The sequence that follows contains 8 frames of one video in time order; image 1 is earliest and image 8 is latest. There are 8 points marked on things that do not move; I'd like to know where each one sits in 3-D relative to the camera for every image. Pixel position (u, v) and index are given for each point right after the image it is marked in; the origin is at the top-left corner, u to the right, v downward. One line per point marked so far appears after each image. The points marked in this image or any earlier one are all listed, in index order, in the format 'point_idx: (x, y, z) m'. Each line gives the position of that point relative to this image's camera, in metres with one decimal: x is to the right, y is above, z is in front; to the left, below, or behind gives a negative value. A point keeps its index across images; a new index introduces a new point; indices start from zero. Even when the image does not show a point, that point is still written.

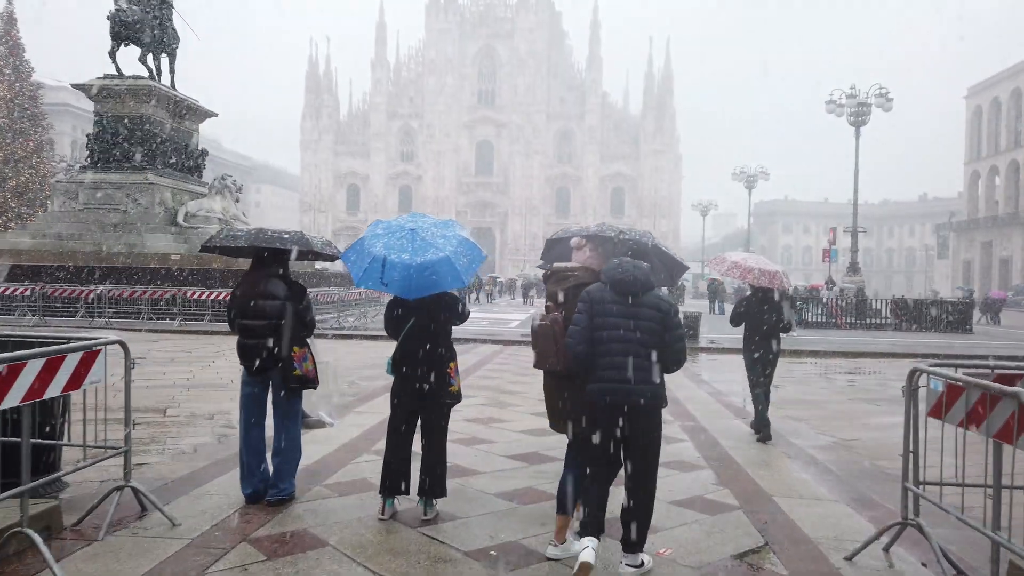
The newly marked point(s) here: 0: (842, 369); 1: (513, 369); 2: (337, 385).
0: (+6.3, -1.5, +14.3) m
1: (0.0, -1.3, +12.4) m
2: (-2.2, -1.2, +9.6) m
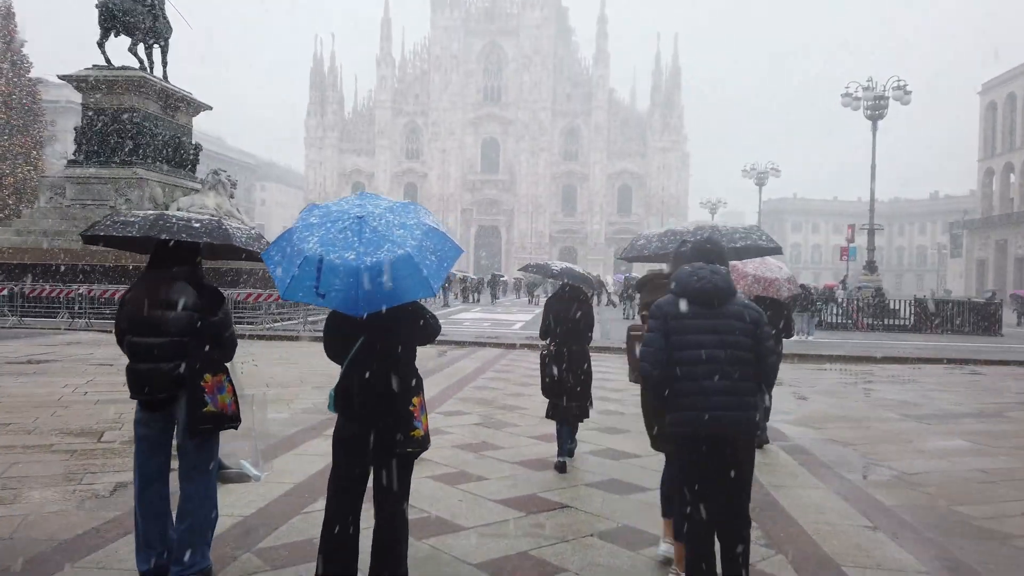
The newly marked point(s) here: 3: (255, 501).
0: (+6.3, -1.5, +13.1) m
1: (0.0, -1.3, +11.2) m
2: (-2.2, -1.3, +8.5) m
3: (-1.5, -1.3, +4.4) m
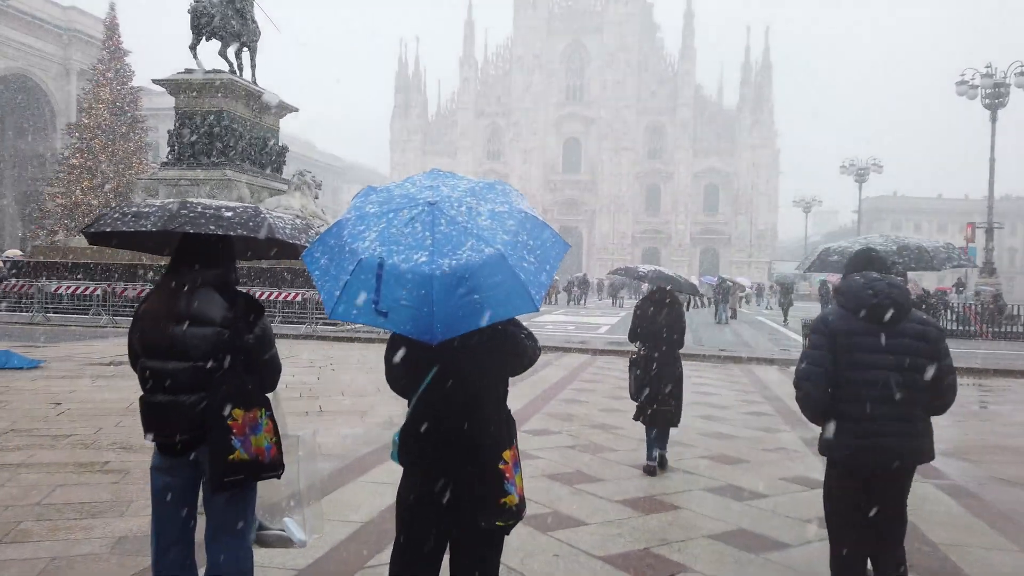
0: (+7.8, -1.6, +11.5) m
1: (+1.2, -1.4, +10.3) m
2: (-1.3, -1.3, +7.9) m
3: (-1.0, -1.3, +3.7) m
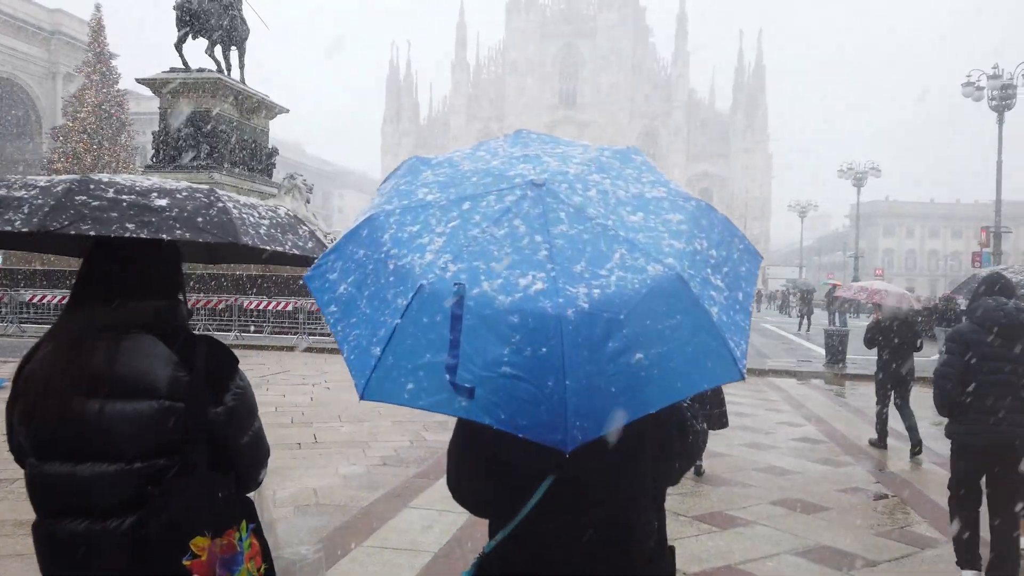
0: (+7.9, -1.7, +10.6) m
1: (+1.4, -1.5, +9.4) m
2: (-1.1, -1.4, +6.9) m
3: (-0.7, -1.4, +2.7) m
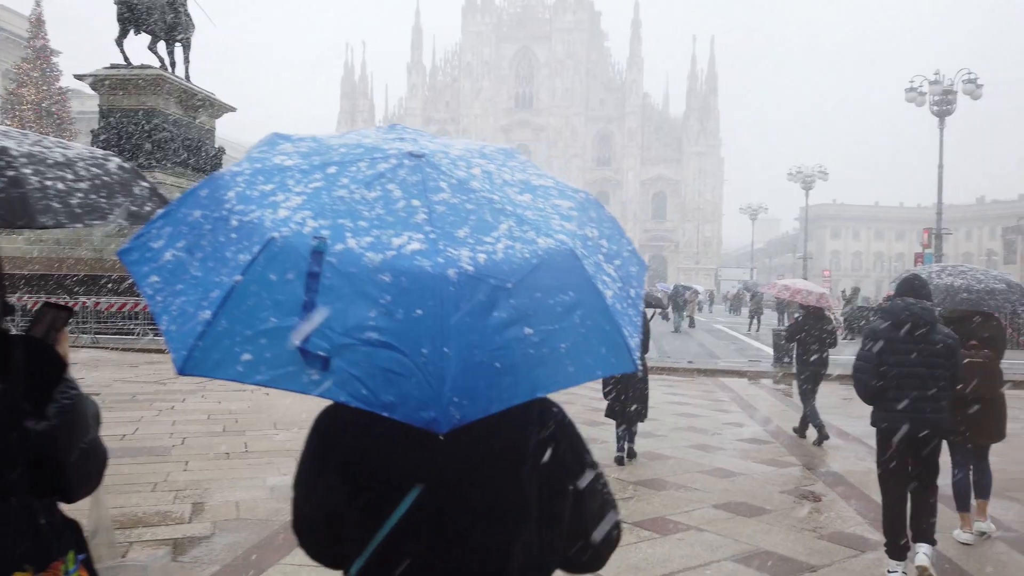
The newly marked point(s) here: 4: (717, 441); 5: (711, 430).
0: (+7.2, -1.7, +10.9) m
1: (+0.7, -1.5, +9.2) m
2: (-1.6, -1.4, +6.6) m
3: (-1.0, -1.4, +2.5) m
4: (+2.1, -1.6, +7.6) m
5: (+2.2, -1.6, +8.4) m
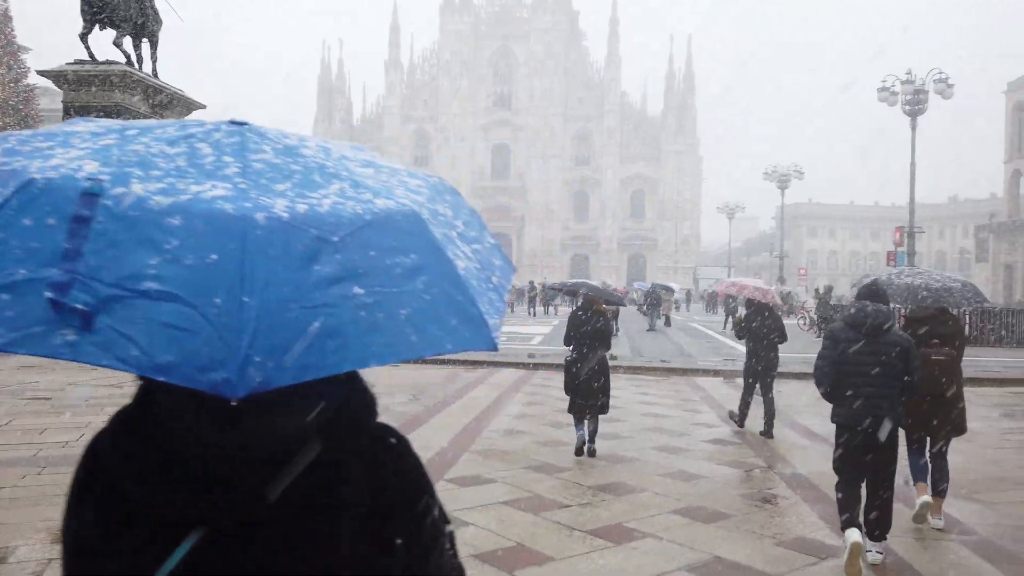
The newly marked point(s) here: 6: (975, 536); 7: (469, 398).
0: (+6.7, -1.7, +10.8) m
1: (+0.3, -1.5, +9.0) m
2: (-1.9, -1.4, +6.4) m
3: (-1.3, -1.4, +2.3) m
4: (+1.7, -1.5, +7.5) m
5: (+1.8, -1.6, +8.2) m
6: (+2.9, -1.5, +4.6) m
7: (-0.6, -1.5, +10.1) m
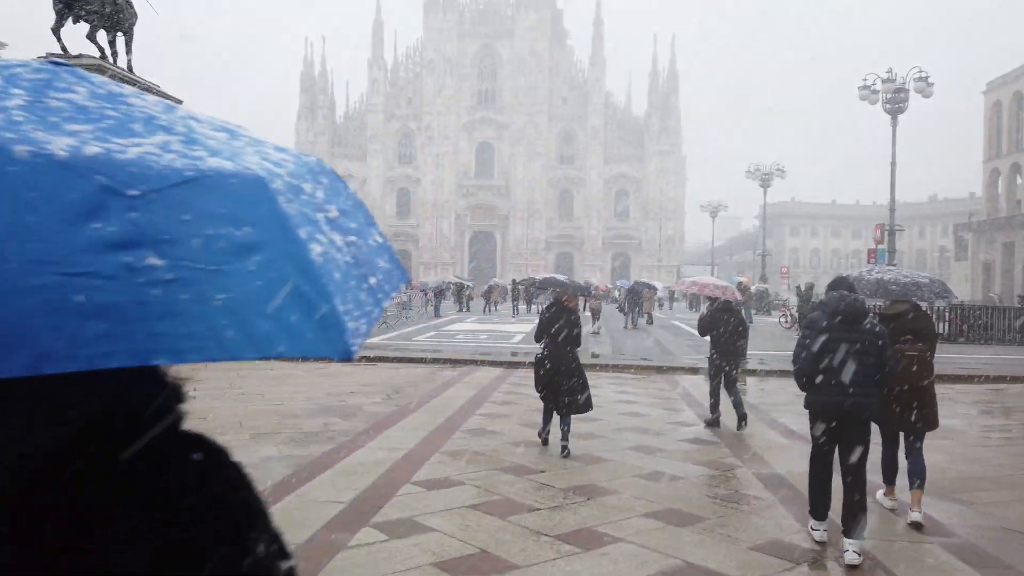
0: (+6.4, -1.6, +10.8) m
1: (0.0, -1.5, +8.8) m
2: (-2.2, -1.4, +6.1) m
3: (-1.4, -1.3, +2.0) m
4: (+1.4, -1.5, +7.3) m
5: (+1.5, -1.5, +8.1) m
6: (+2.7, -1.5, +4.5) m
7: (-0.9, -1.4, +9.9) m
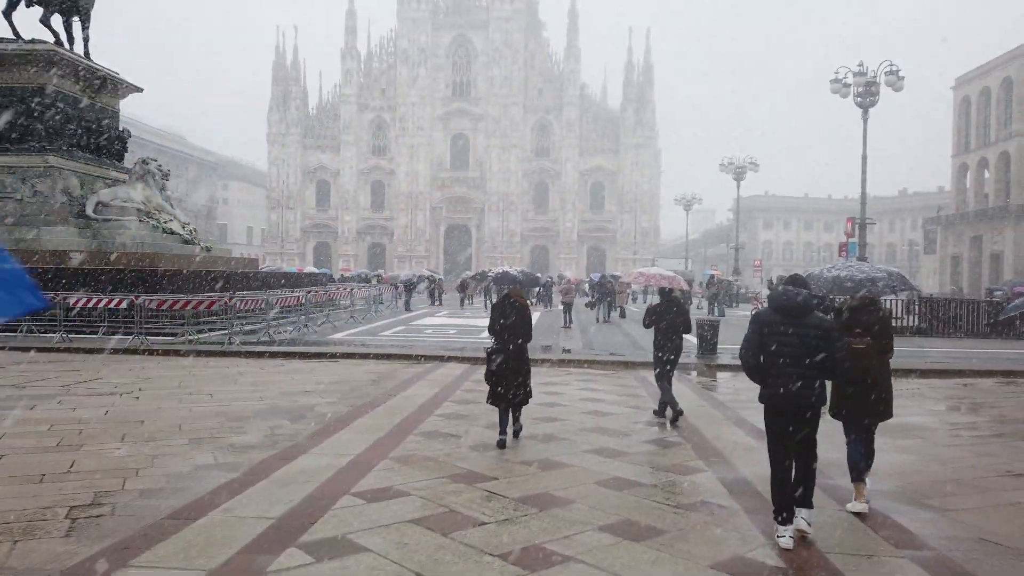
0: (+5.9, -1.6, +10.6) m
1: (-0.4, -1.4, +8.5) m
2: (-2.5, -1.4, +5.7) m
3: (-1.7, -1.4, +1.6) m
4: (+1.0, -1.5, +7.0) m
5: (+1.1, -1.5, +7.7) m
6: (+2.3, -1.5, +4.2) m
7: (-1.4, -1.4, +9.5) m
